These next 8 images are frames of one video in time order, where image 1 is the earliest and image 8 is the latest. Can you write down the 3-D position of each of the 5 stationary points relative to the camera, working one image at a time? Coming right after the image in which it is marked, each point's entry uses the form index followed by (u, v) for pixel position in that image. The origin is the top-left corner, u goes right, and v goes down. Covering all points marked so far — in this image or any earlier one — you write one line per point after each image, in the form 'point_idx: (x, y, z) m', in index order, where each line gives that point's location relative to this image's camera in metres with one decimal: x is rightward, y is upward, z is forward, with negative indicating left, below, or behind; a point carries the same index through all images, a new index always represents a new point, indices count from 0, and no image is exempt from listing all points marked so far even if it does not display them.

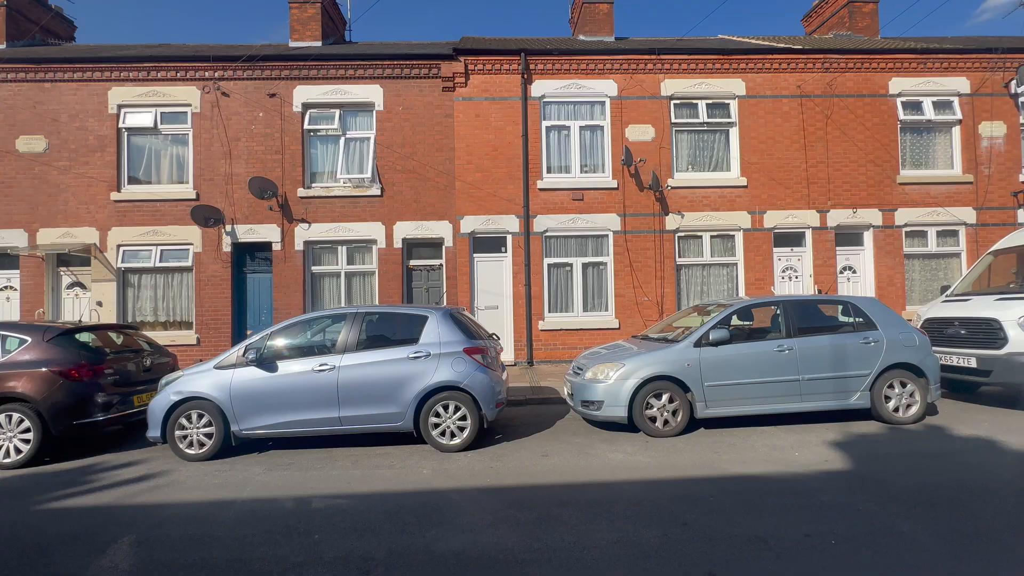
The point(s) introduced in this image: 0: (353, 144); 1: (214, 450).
0: (-4.3, +3.9, +12.4) m
1: (-4.0, -2.1, +6.1) m
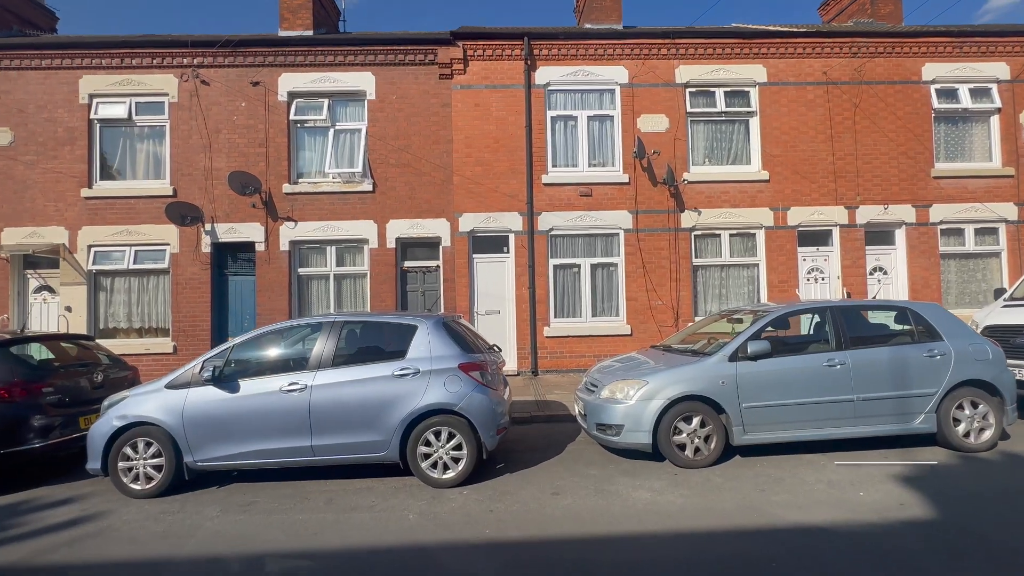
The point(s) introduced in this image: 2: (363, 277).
0: (-4.3, +3.8, +11.5) m
1: (-3.9, -2.2, +5.1) m
2: (-3.7, +0.3, +11.5) m
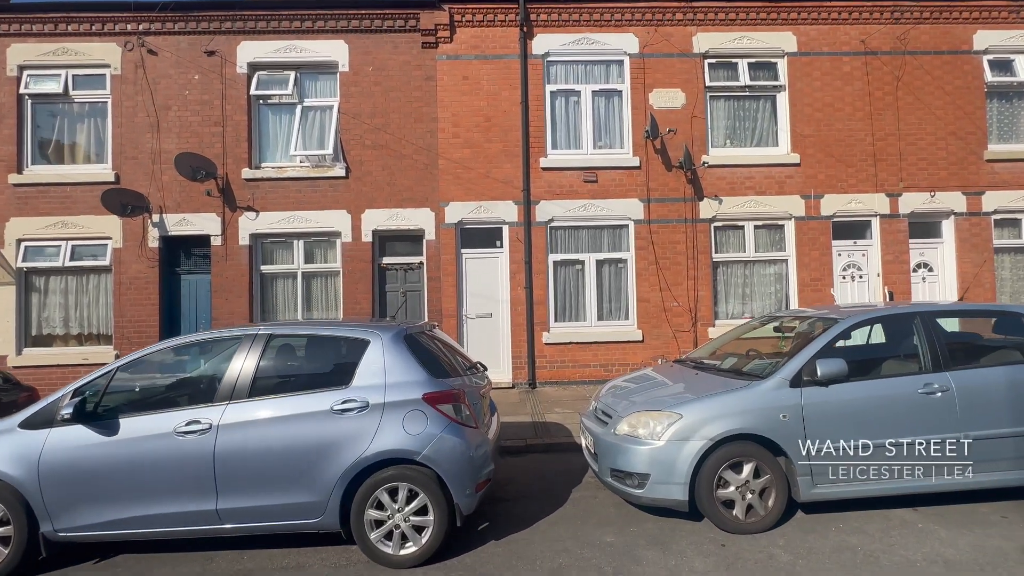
0: (-4.4, +3.8, +10.1) m
1: (-4.0, -2.2, +3.7) m
2: (-3.9, +0.3, +10.0) m
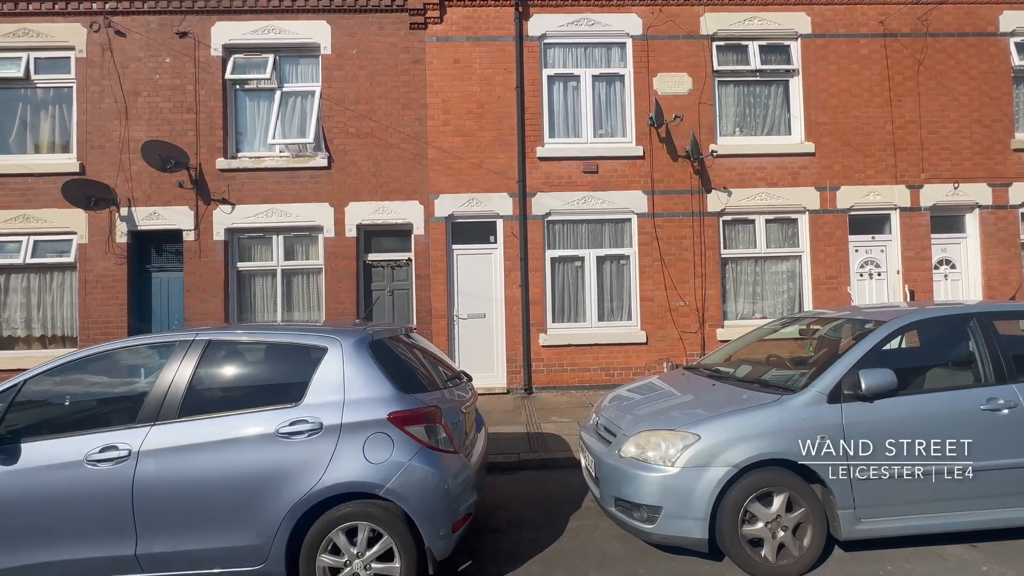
0: (-4.5, +3.9, +9.4) m
1: (-4.1, -2.2, +3.0) m
2: (-4.0, +0.3, +9.4) m
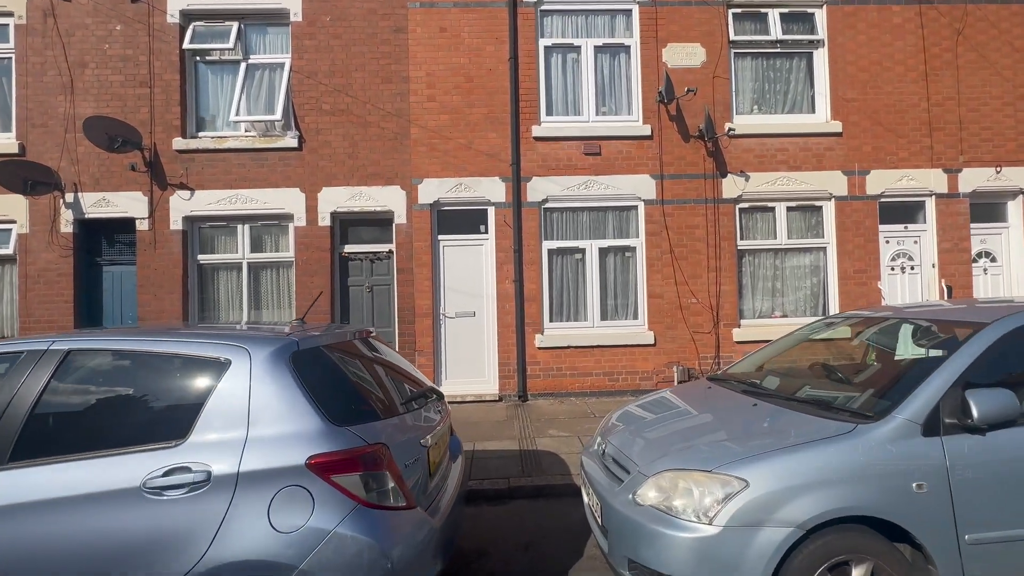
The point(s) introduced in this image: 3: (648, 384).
0: (-4.7, +4.0, +8.4) m
1: (-4.3, -2.2, +2.1) m
2: (-4.1, +0.4, +8.4) m
3: (+2.5, -1.7, +8.3) m
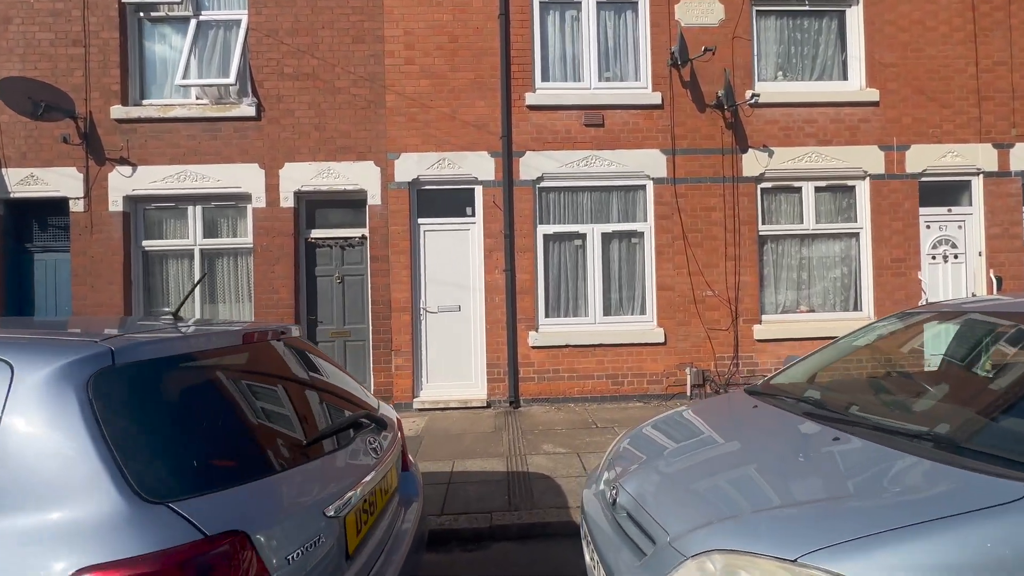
0: (-4.8, +4.1, +7.3) m
1: (-4.4, -2.1, +1.0) m
2: (-4.3, +0.6, +7.4) m
3: (+2.3, -1.6, +7.3) m
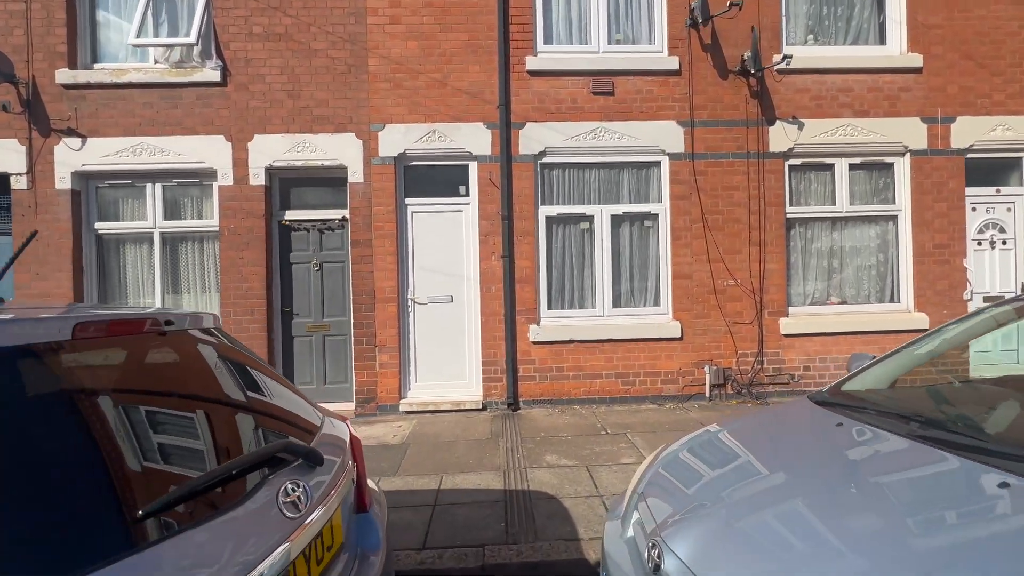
0: (-4.8, +4.3, +6.5) m
1: (-4.4, -2.0, +0.3) m
2: (-4.3, +0.7, +6.6) m
3: (+2.3, -1.4, +6.5) m
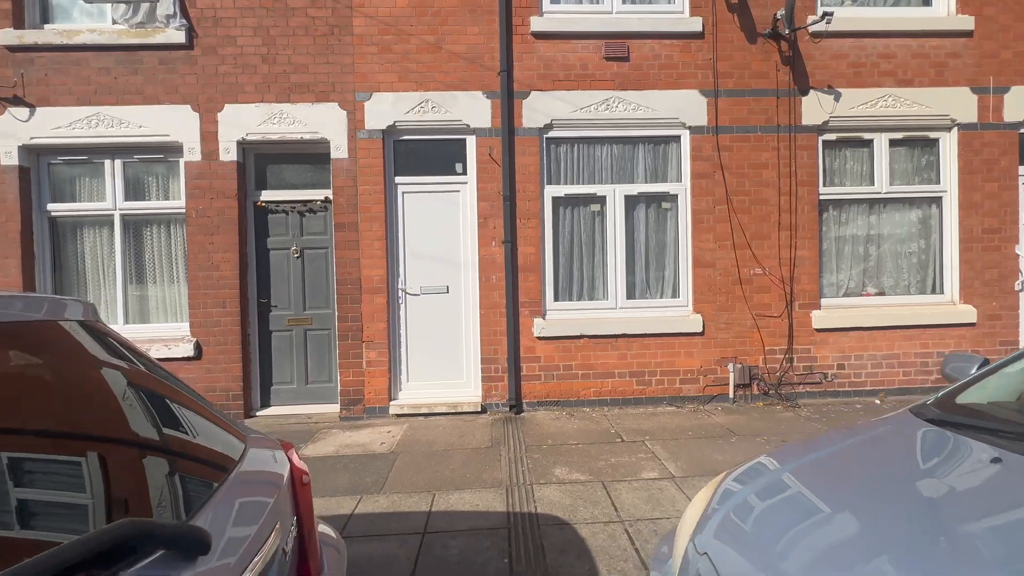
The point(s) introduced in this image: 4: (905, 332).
0: (-4.8, +4.4, +5.8) m
1: (-4.4, -1.9, -0.4) m
2: (-4.3, +0.9, +5.9) m
3: (+2.3, -1.3, +5.9) m
4: (+5.2, -0.6, +6.0) m
